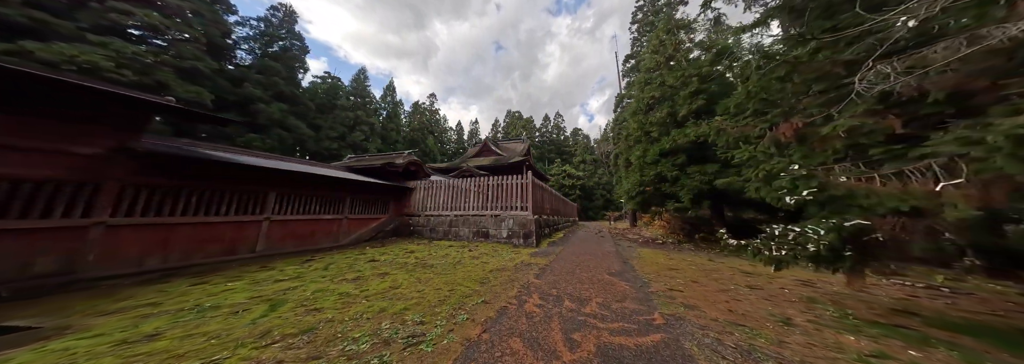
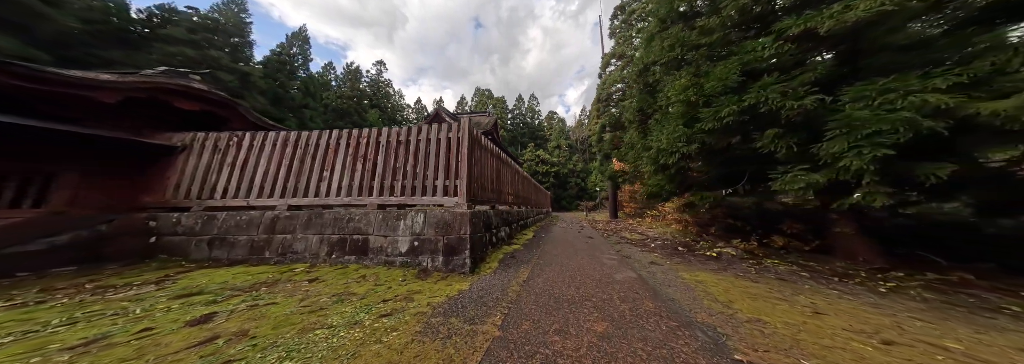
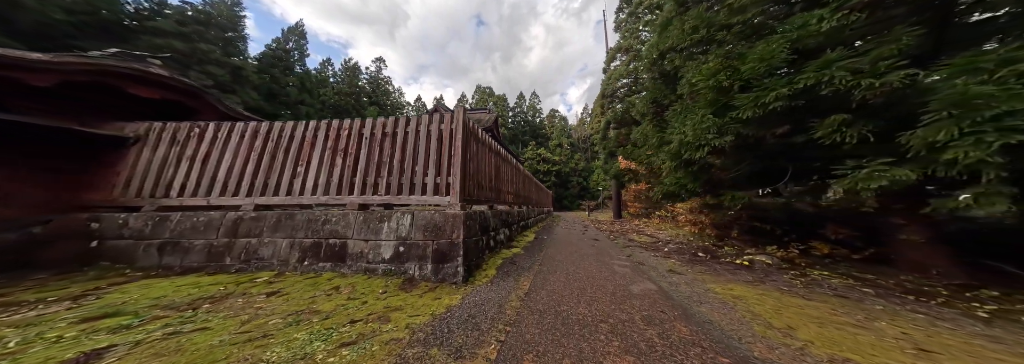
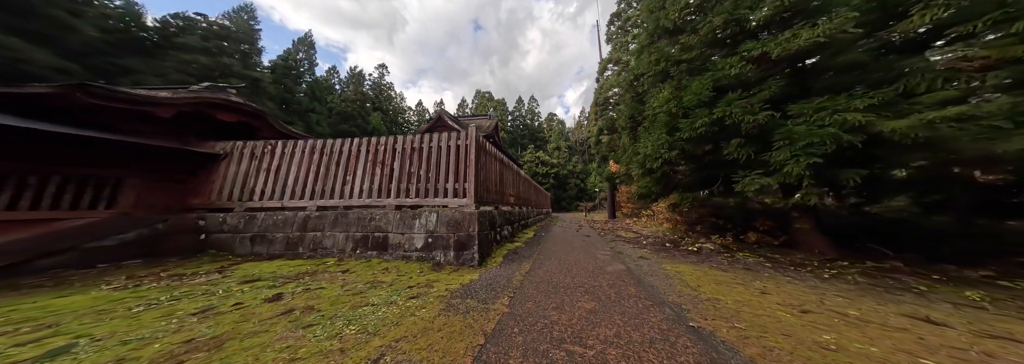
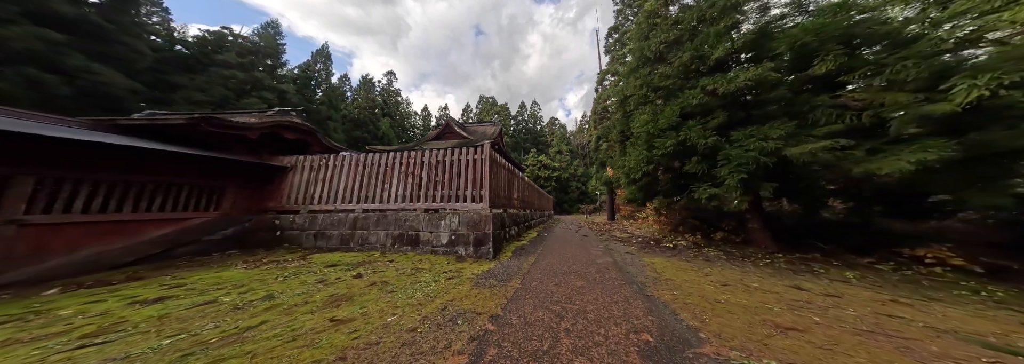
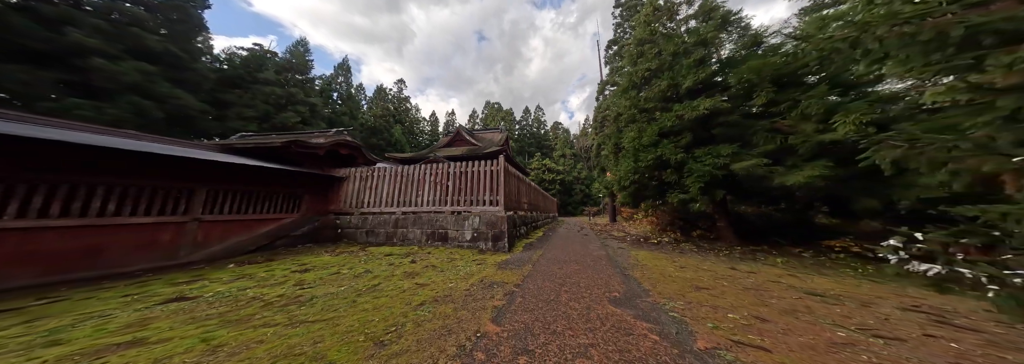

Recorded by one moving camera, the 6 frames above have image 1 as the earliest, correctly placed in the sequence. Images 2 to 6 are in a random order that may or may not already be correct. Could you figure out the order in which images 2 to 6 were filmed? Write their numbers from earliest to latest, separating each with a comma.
6, 5, 4, 2, 3
